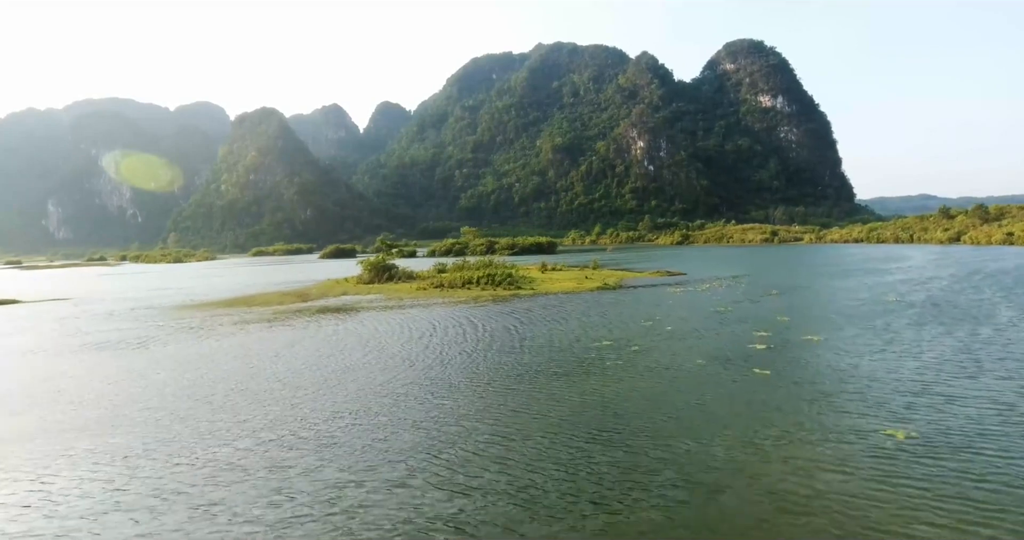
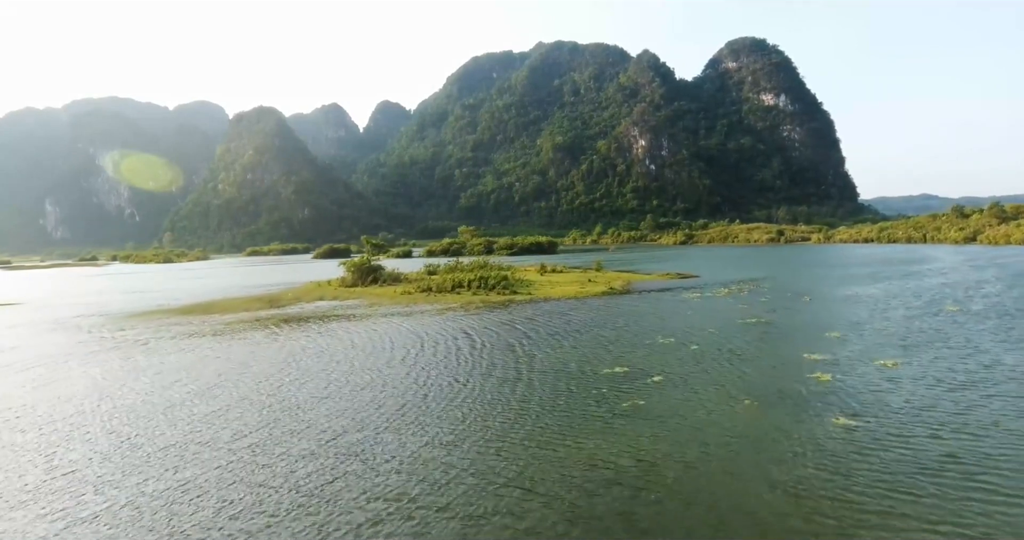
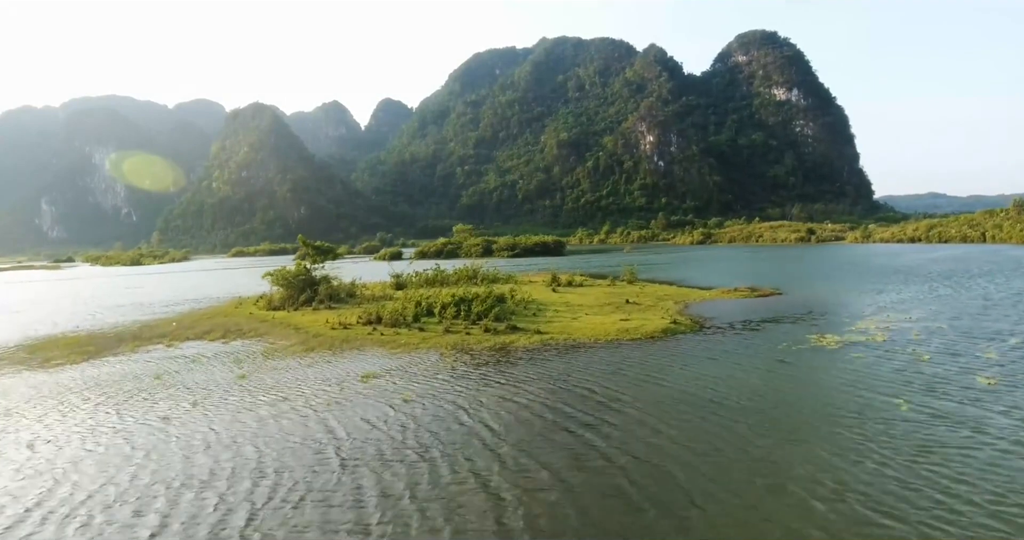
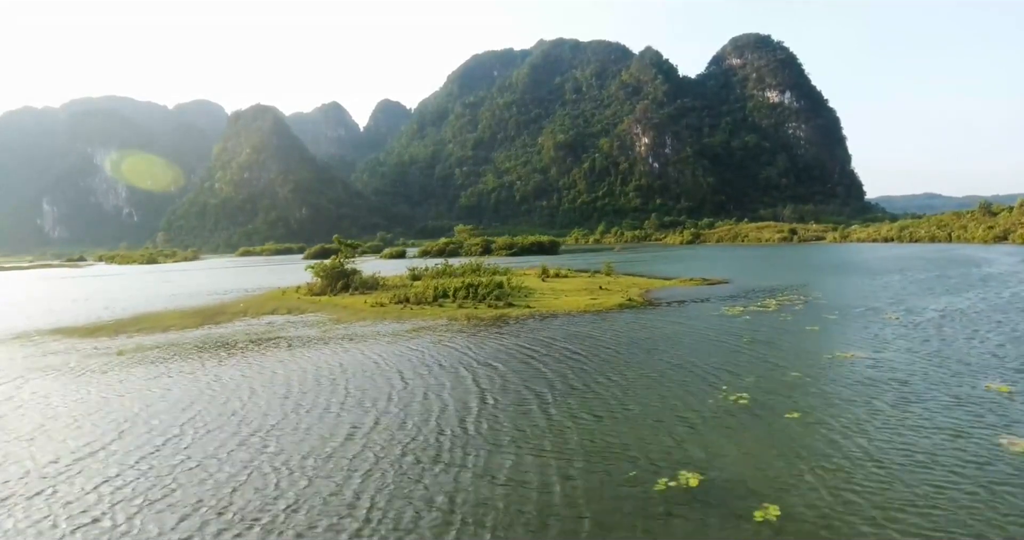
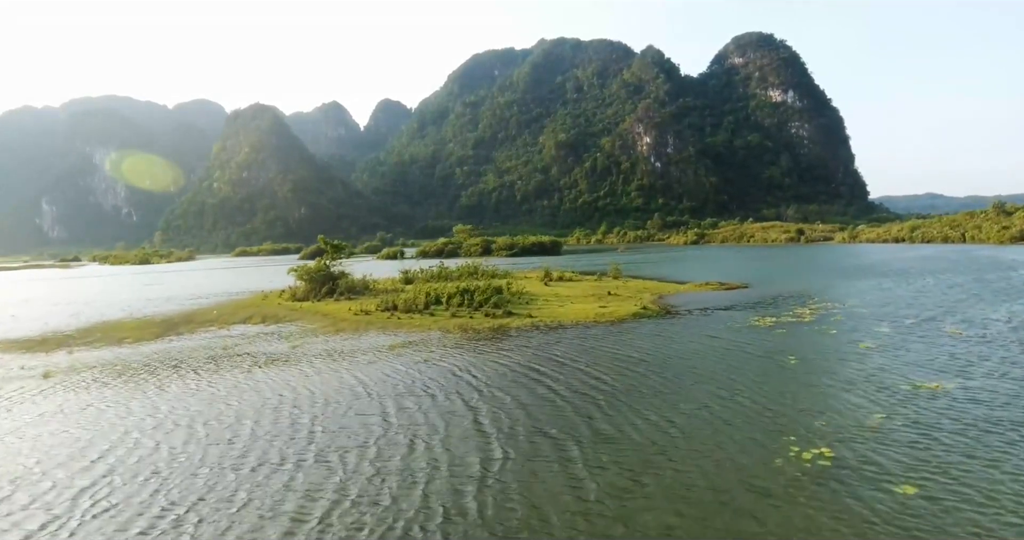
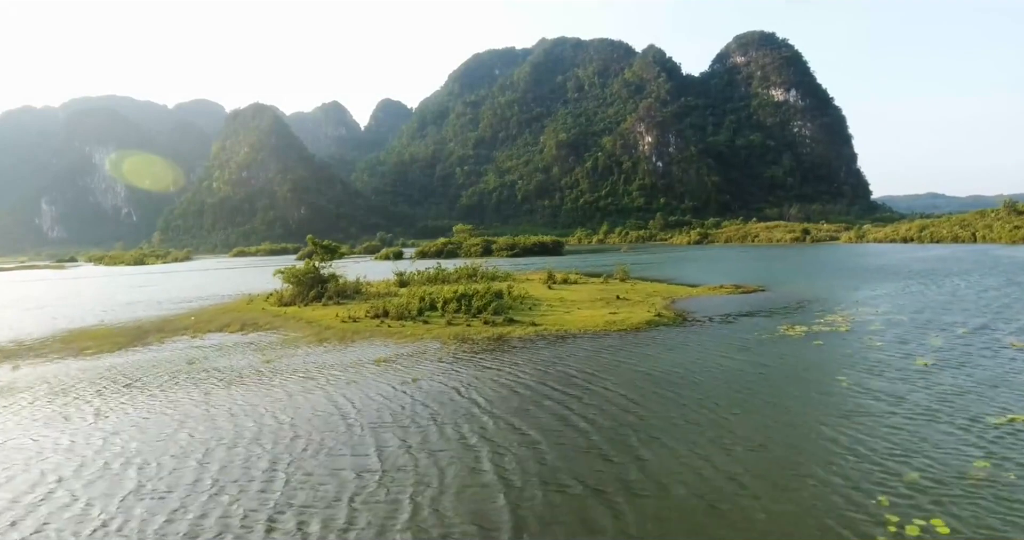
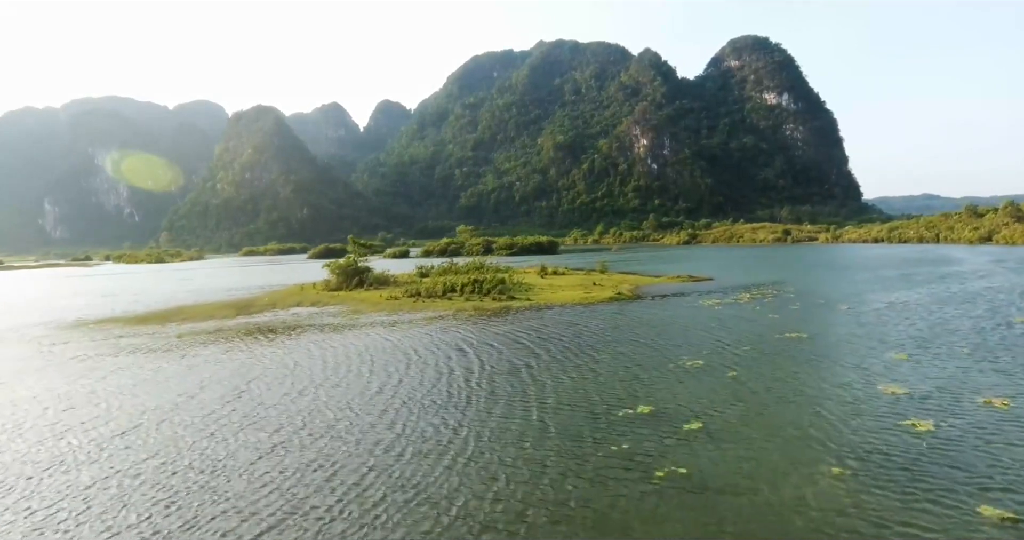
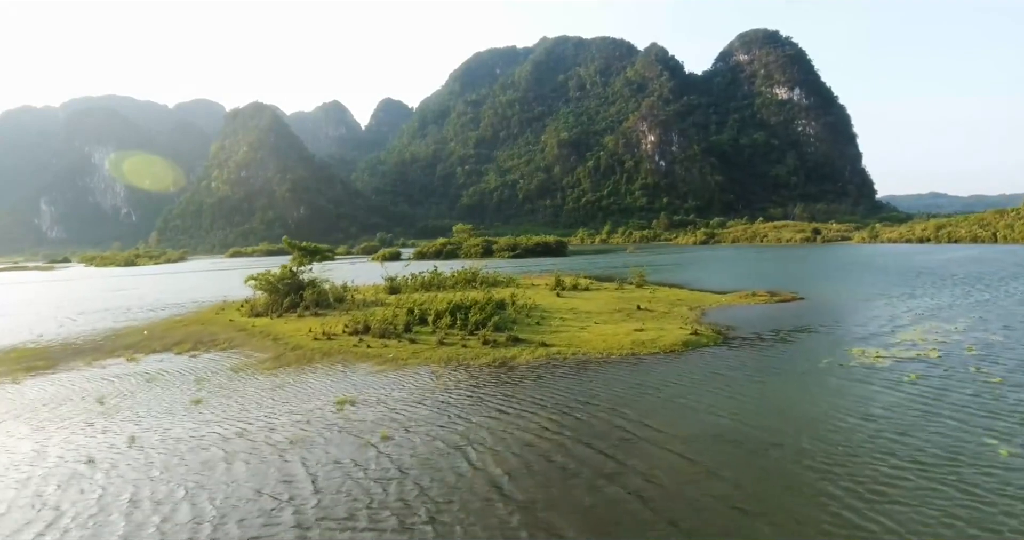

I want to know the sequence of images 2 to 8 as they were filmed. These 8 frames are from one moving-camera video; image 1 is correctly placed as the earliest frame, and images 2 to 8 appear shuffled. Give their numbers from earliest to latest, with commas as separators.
2, 7, 4, 5, 6, 3, 8
